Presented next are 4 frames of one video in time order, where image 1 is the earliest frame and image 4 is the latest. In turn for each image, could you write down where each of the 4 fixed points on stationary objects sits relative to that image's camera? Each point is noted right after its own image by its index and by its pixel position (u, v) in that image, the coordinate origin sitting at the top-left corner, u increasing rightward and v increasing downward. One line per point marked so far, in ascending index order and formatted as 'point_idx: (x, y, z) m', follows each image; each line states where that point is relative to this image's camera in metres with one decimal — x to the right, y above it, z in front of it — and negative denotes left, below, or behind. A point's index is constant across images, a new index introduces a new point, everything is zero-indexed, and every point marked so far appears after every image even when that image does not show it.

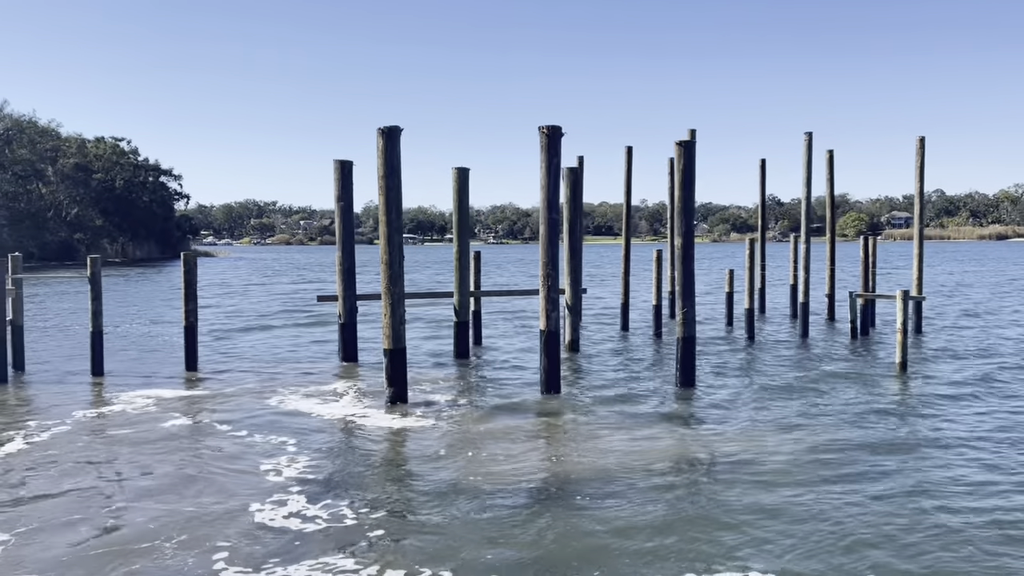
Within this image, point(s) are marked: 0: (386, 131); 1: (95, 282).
0: (-1.7, +2.1, +11.2) m
1: (-7.0, +0.1, +13.8) m
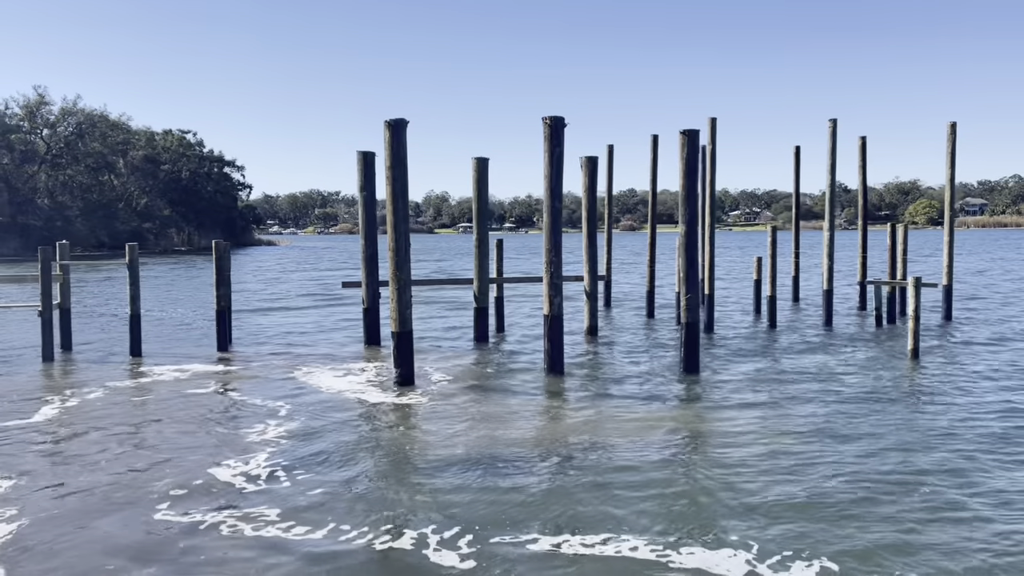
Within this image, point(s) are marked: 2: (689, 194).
0: (-1.7, +2.3, +11.7) m
1: (-6.8, +0.3, +14.8) m
2: (+2.8, +1.5, +13.0) m
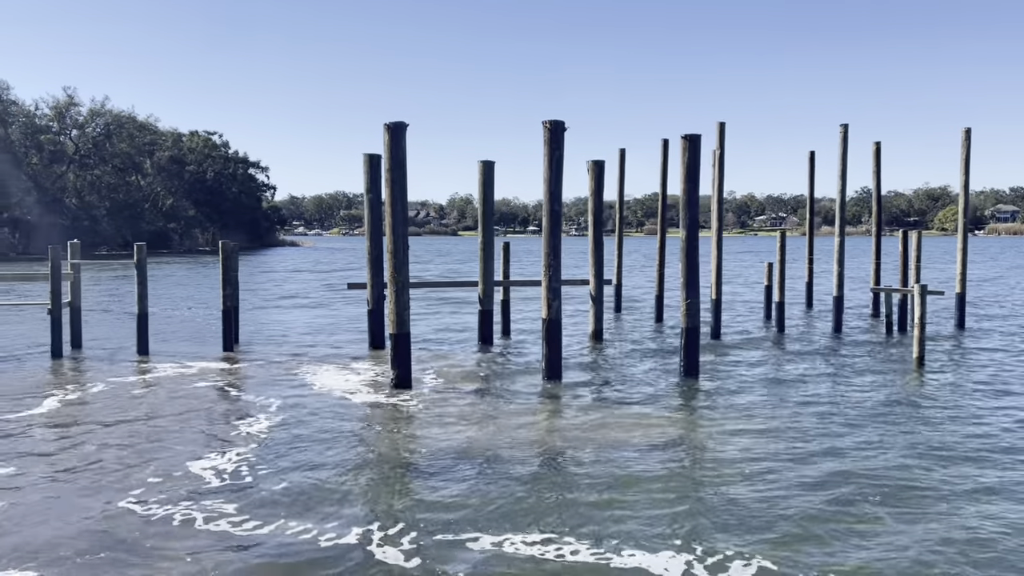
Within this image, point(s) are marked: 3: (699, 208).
0: (-1.7, +2.3, +11.8) m
1: (-6.7, +0.4, +15.0) m
2: (+2.8, +1.4, +12.9) m
3: (+2.9, +1.3, +13.0) m
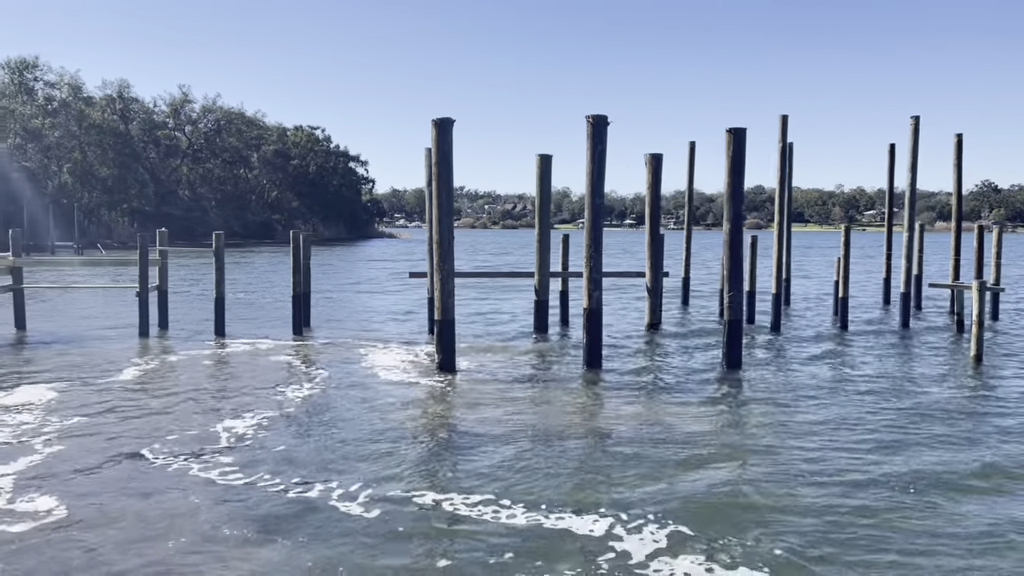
0: (-1.1, +2.5, +12.3) m
1: (-5.7, +0.6, +16.1) m
2: (+3.5, +1.5, +13.0) m
3: (+3.7, +1.4, +13.1) m
